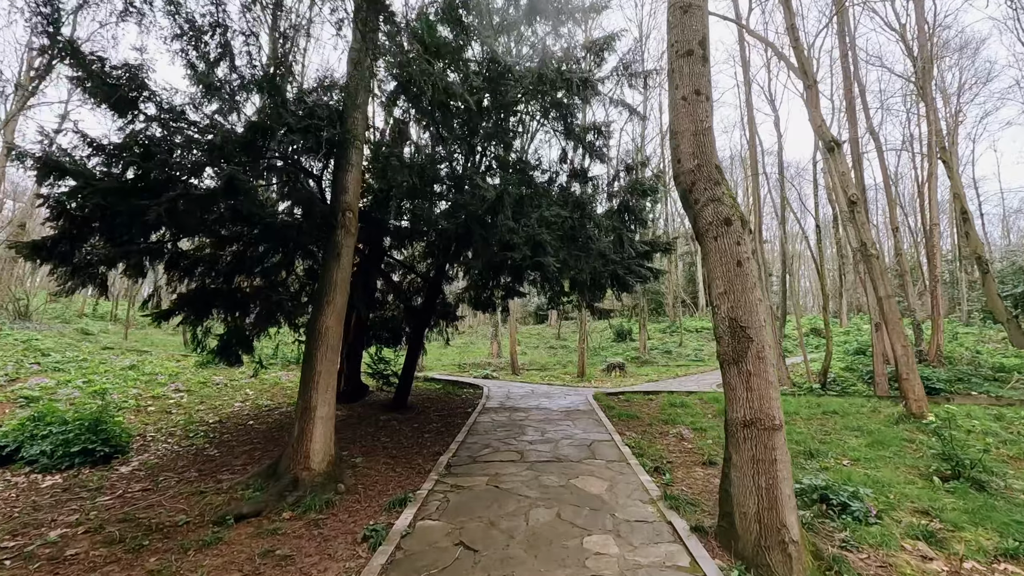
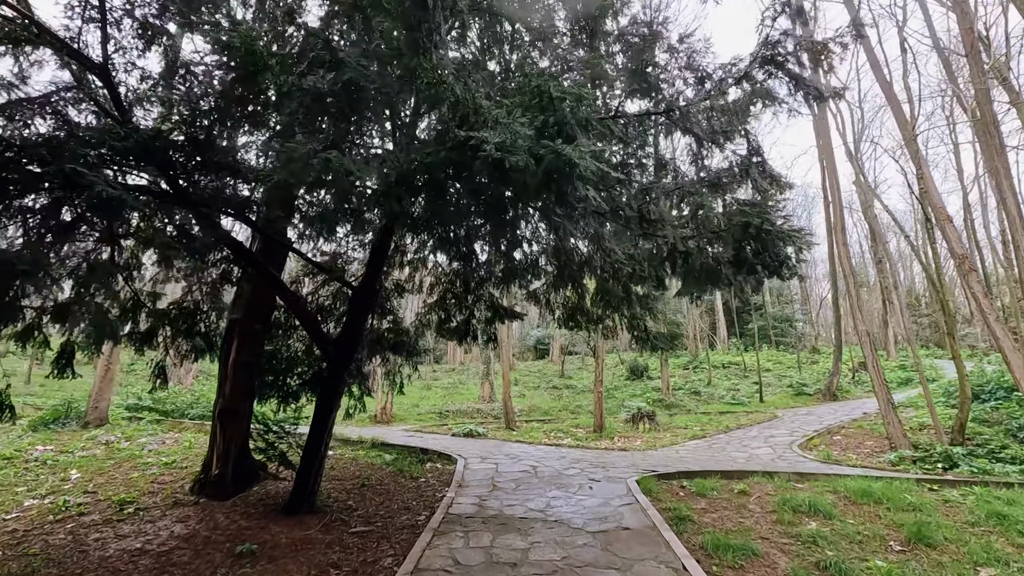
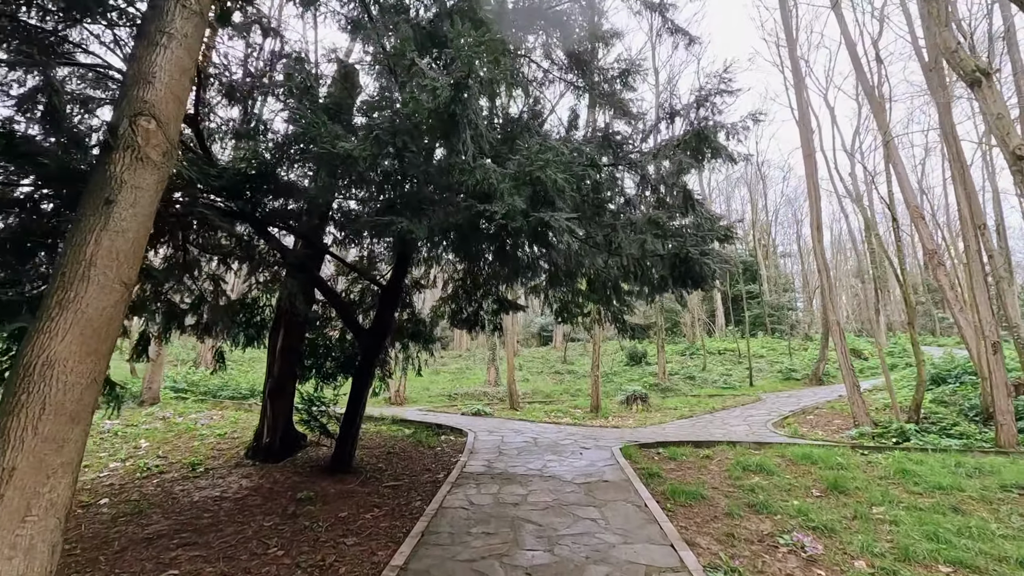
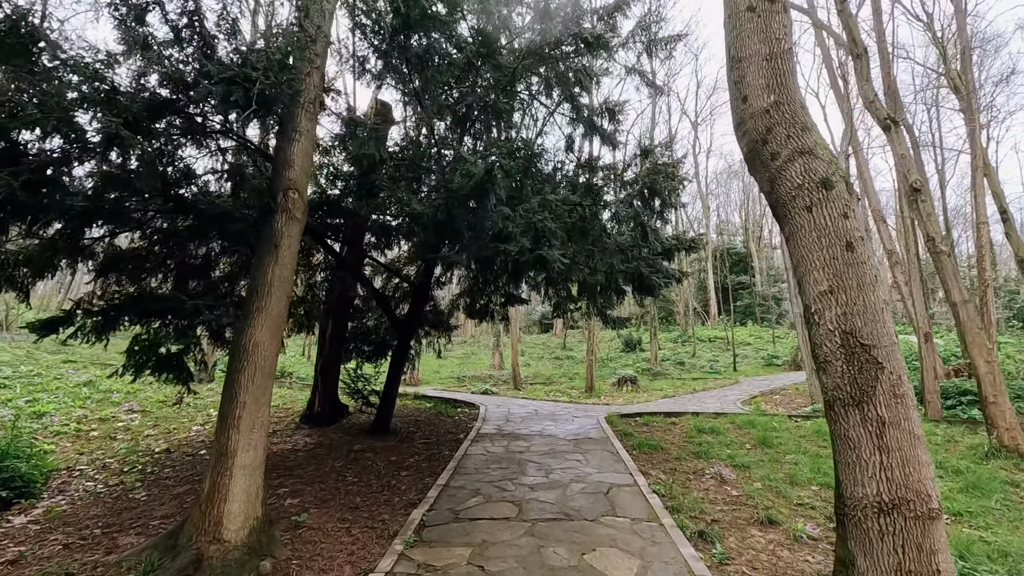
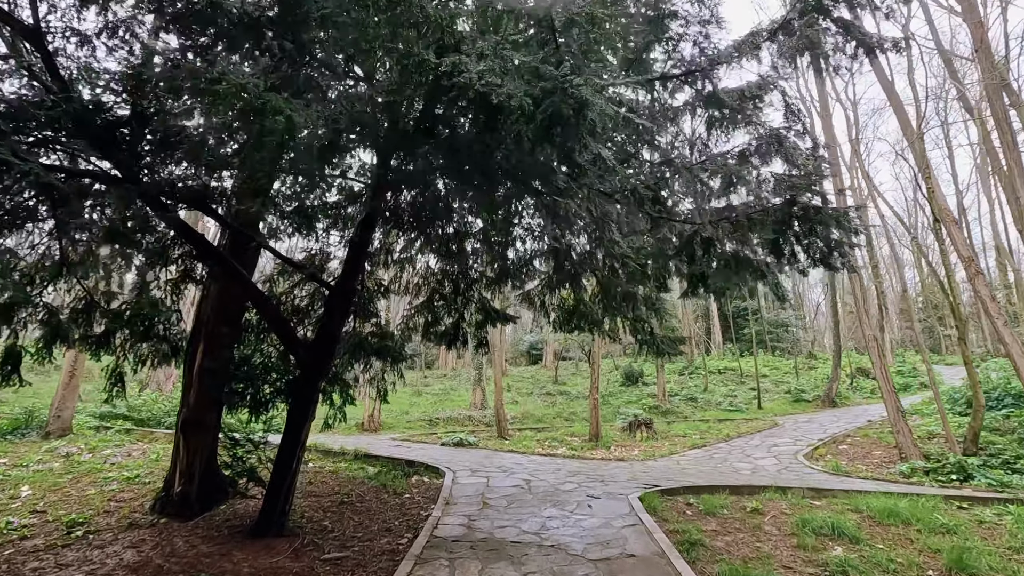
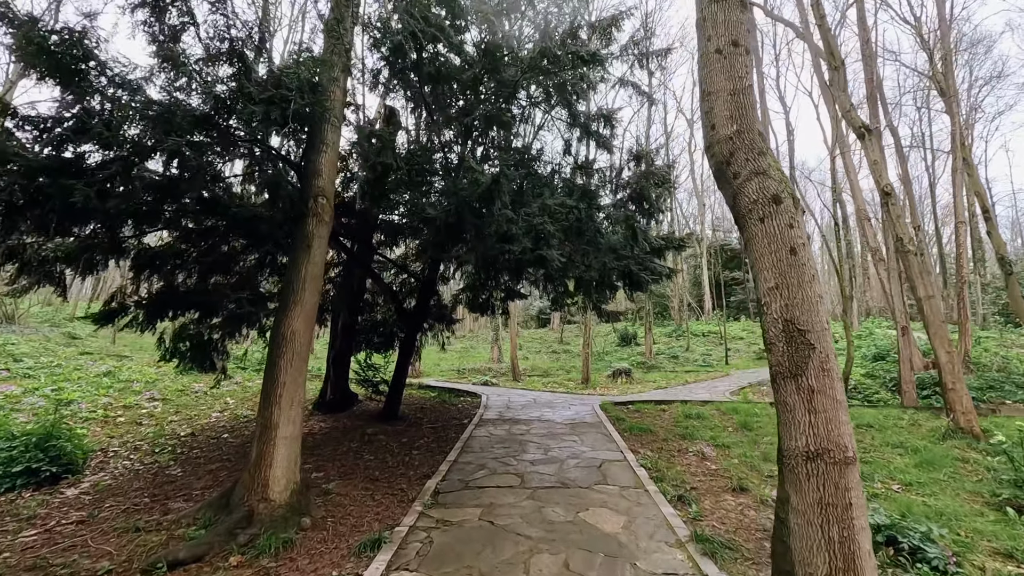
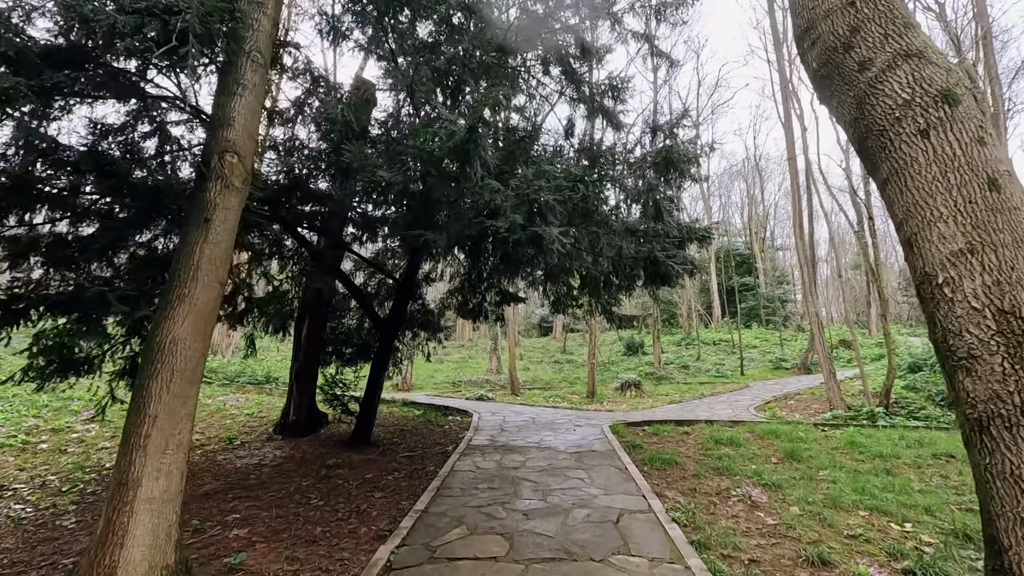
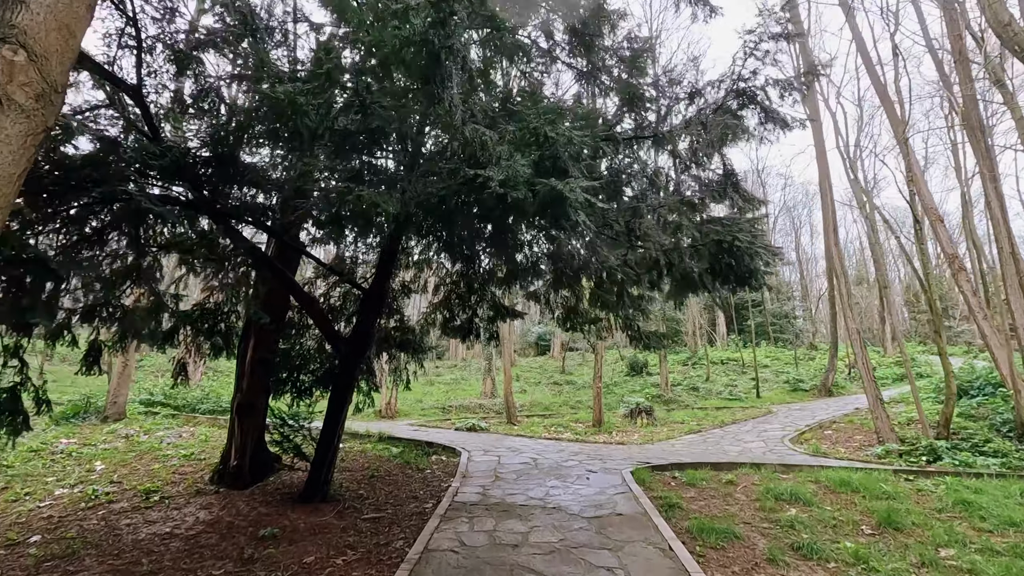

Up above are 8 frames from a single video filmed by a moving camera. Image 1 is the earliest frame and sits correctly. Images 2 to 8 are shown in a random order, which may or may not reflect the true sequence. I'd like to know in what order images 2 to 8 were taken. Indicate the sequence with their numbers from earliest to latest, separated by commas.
6, 4, 7, 3, 8, 2, 5
